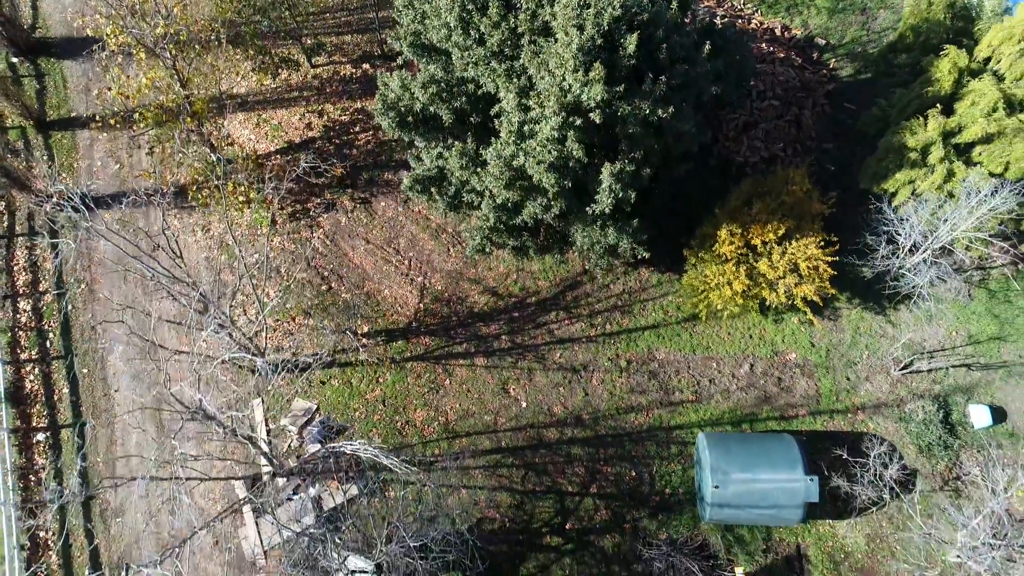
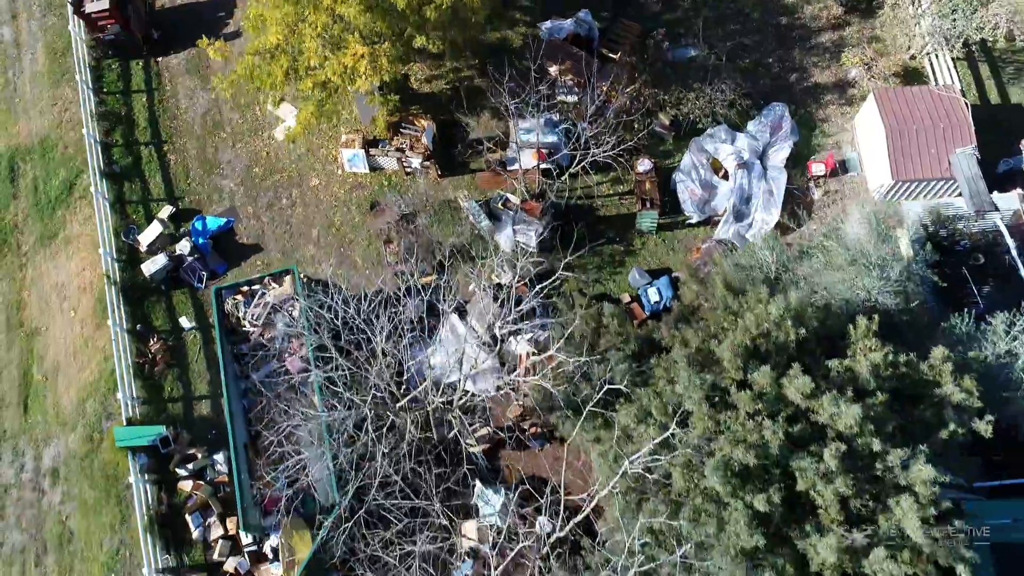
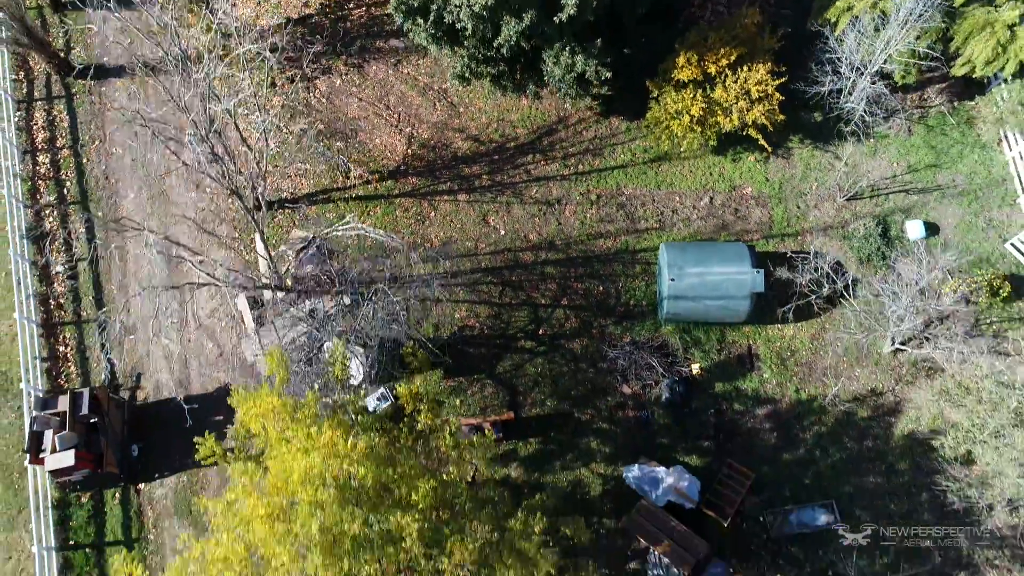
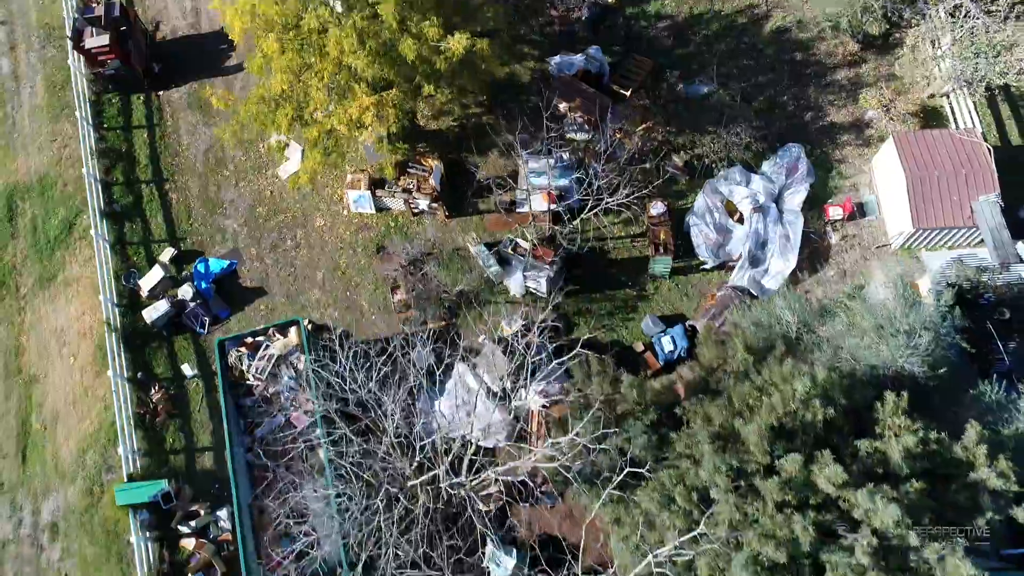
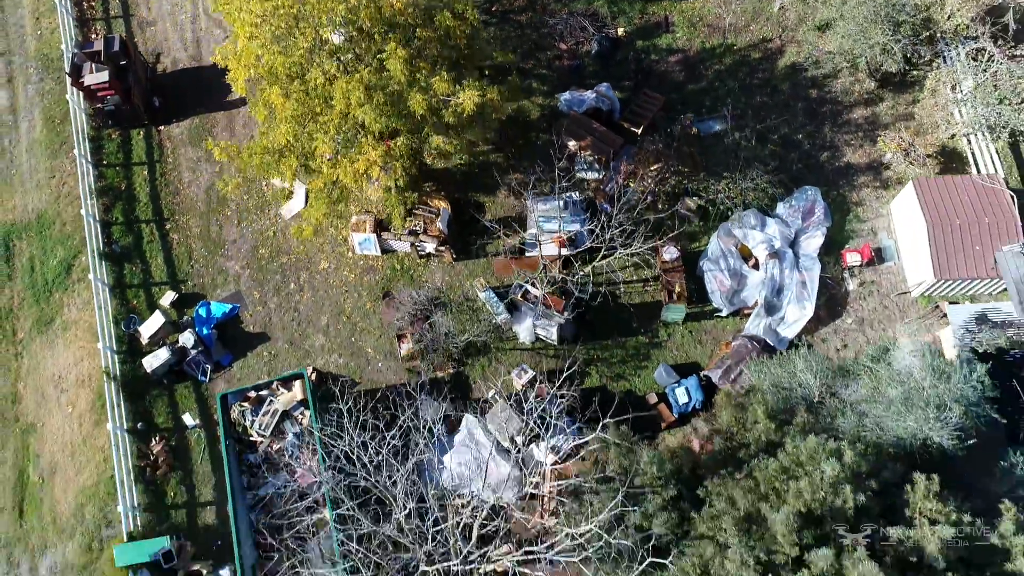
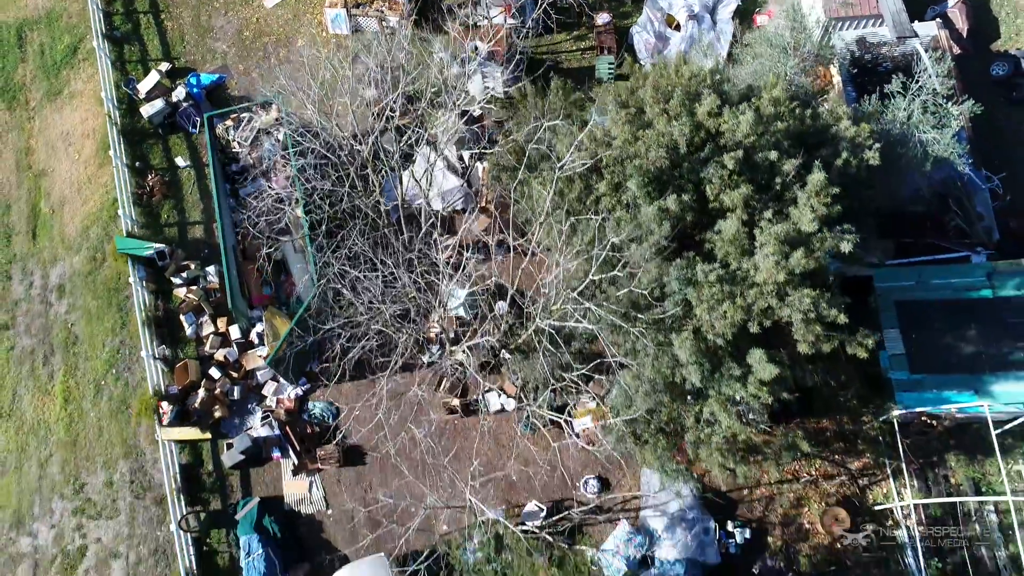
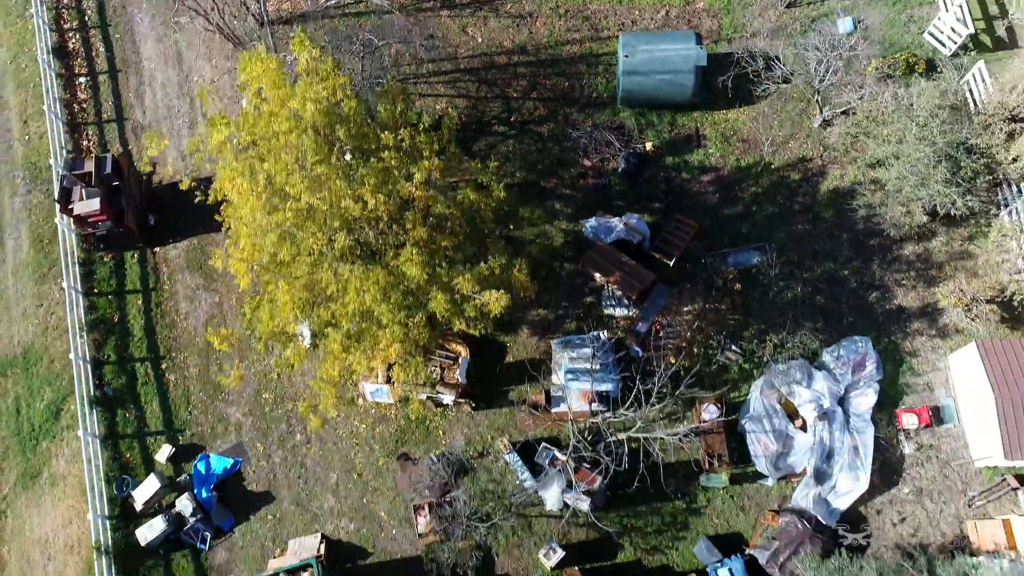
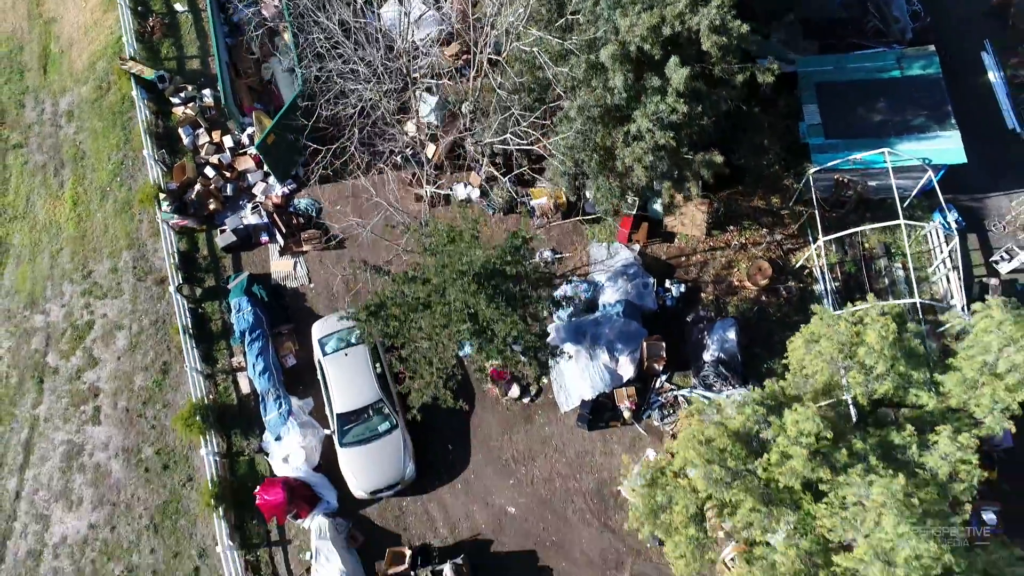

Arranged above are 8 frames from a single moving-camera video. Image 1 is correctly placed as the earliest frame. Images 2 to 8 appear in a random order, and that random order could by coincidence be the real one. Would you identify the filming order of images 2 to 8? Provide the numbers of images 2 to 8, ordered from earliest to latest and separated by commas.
3, 7, 5, 4, 2, 6, 8
